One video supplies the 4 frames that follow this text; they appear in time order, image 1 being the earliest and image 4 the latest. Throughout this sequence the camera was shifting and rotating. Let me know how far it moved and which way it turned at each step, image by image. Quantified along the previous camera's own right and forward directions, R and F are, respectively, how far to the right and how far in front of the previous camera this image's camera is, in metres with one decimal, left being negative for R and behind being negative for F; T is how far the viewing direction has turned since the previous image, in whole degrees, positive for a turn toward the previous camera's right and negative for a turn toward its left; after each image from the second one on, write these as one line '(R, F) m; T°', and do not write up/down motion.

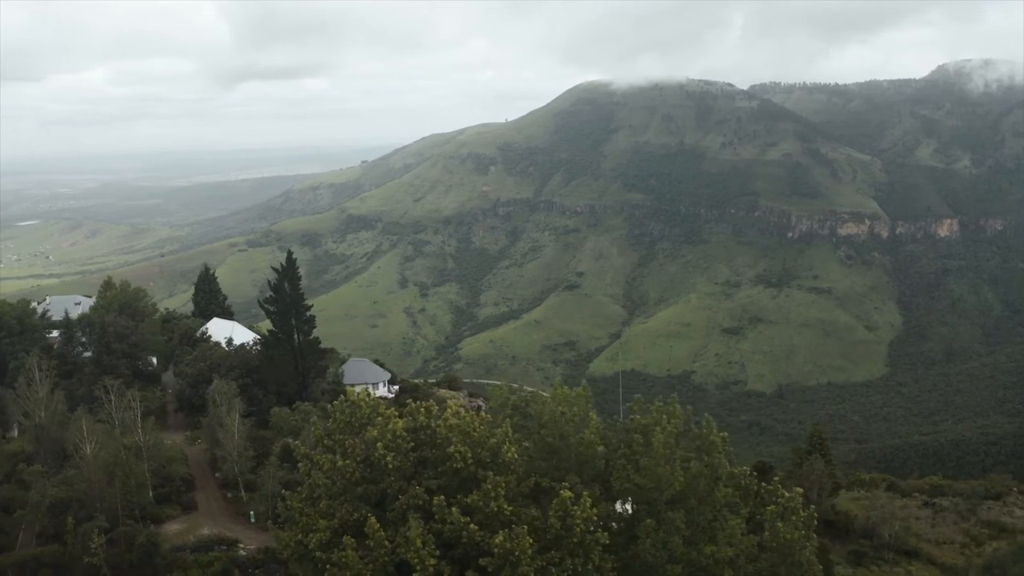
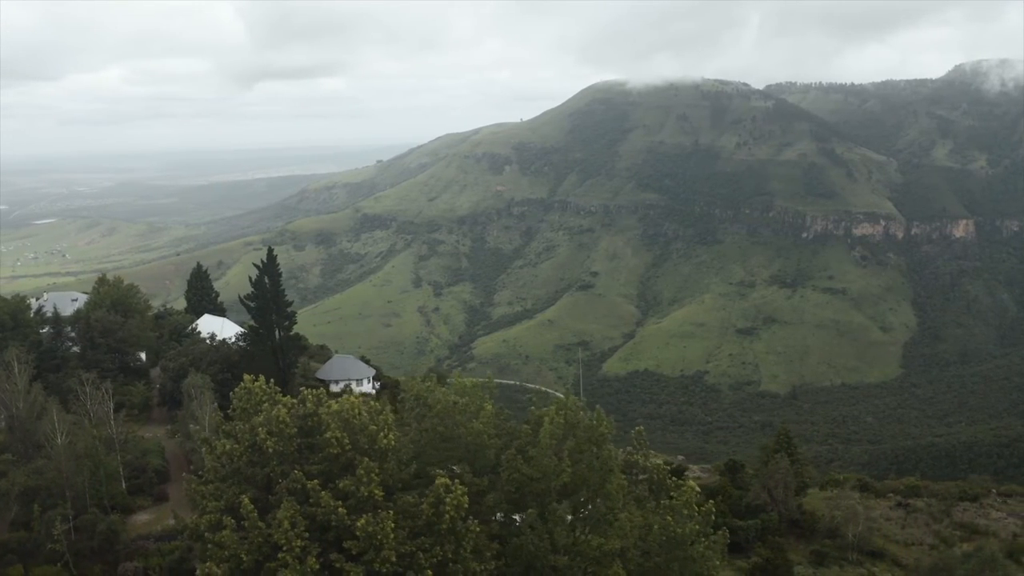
(+2.2, +0.2) m; -1°
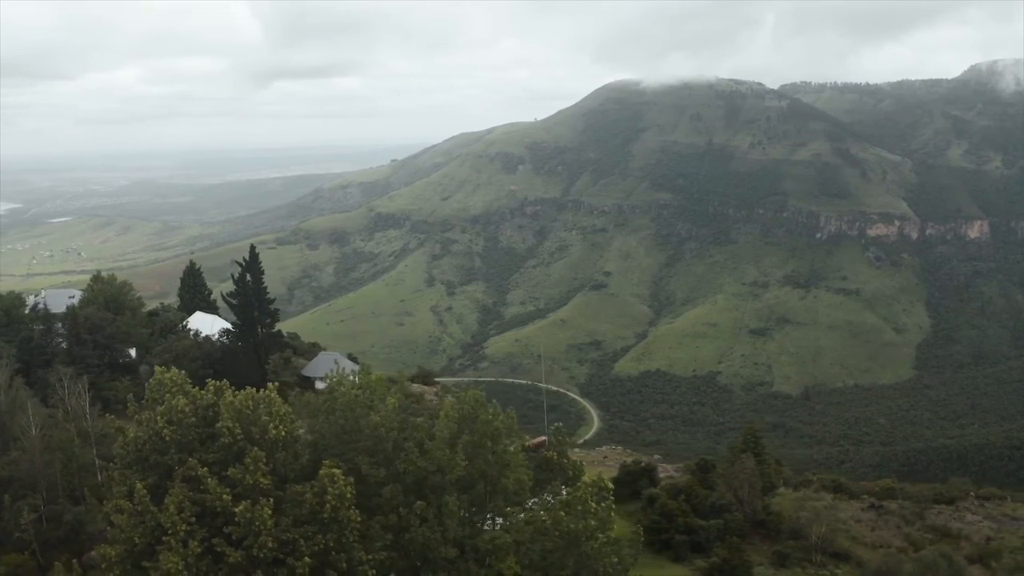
(+2.1, +0.1) m; -1°
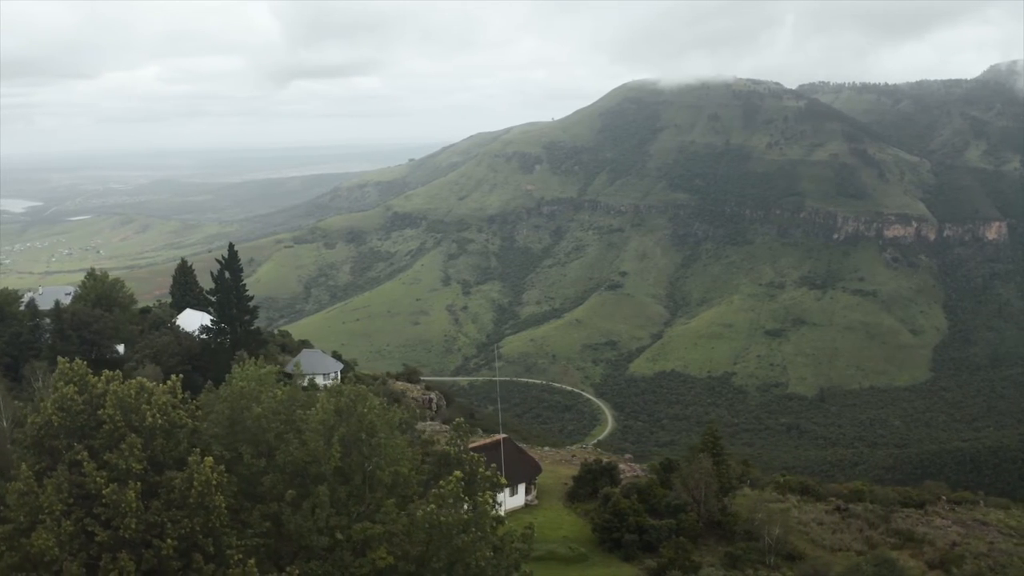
(+2.5, +0.1) m; -1°
